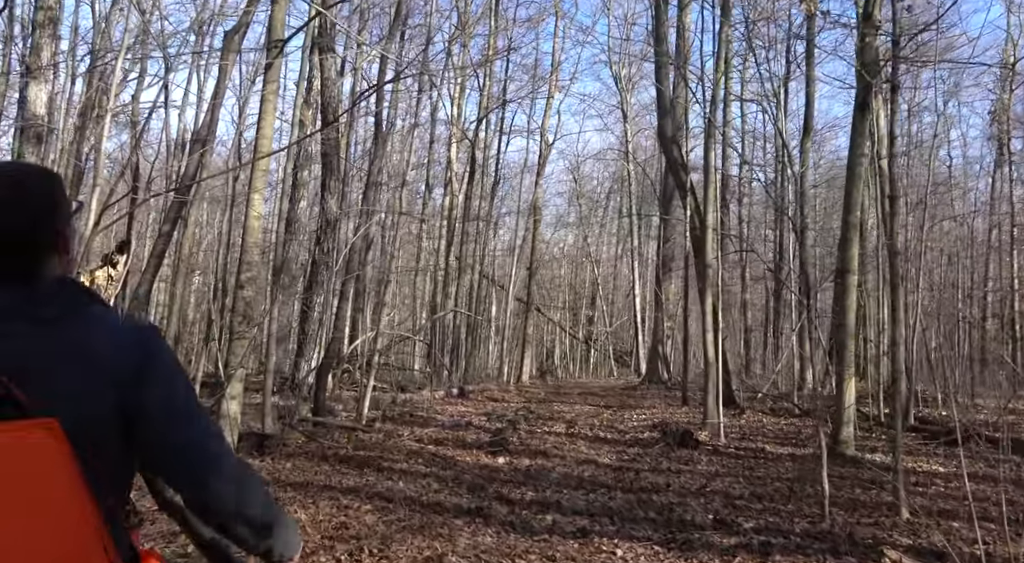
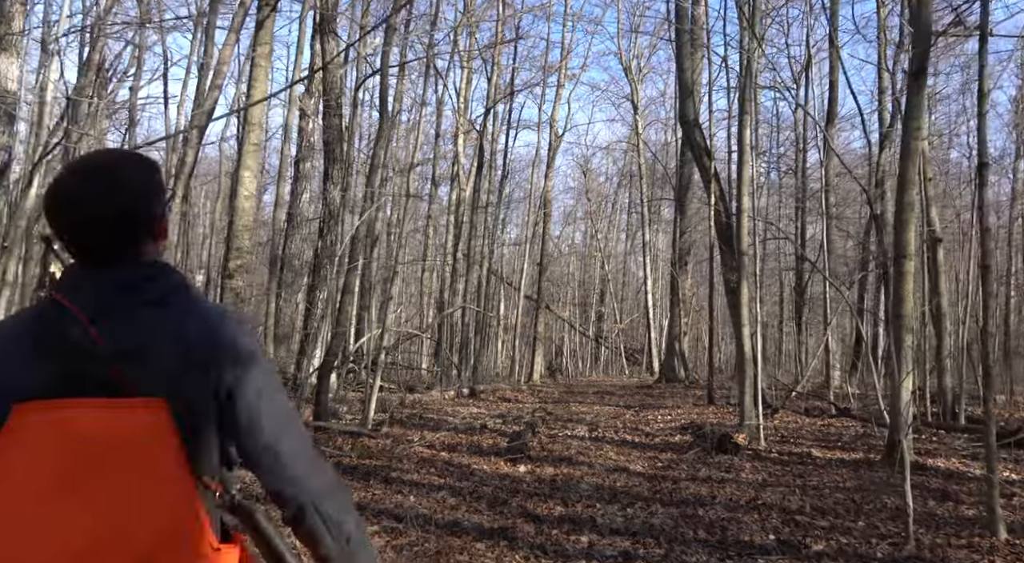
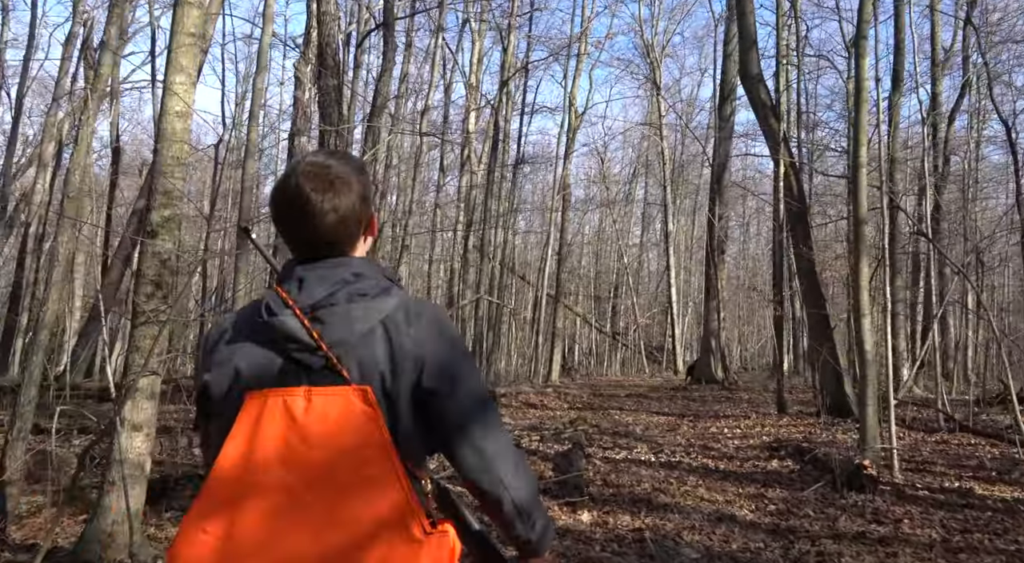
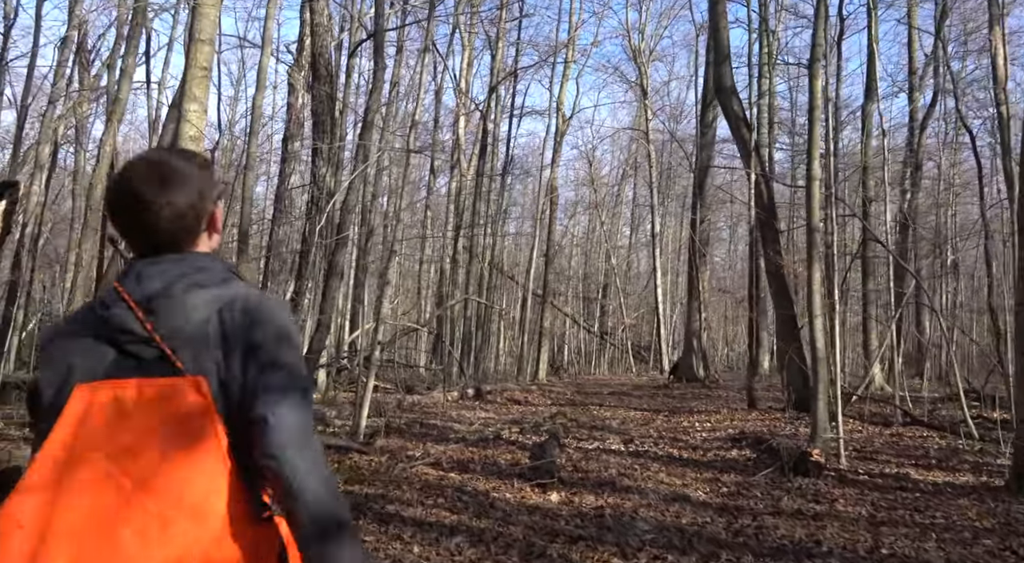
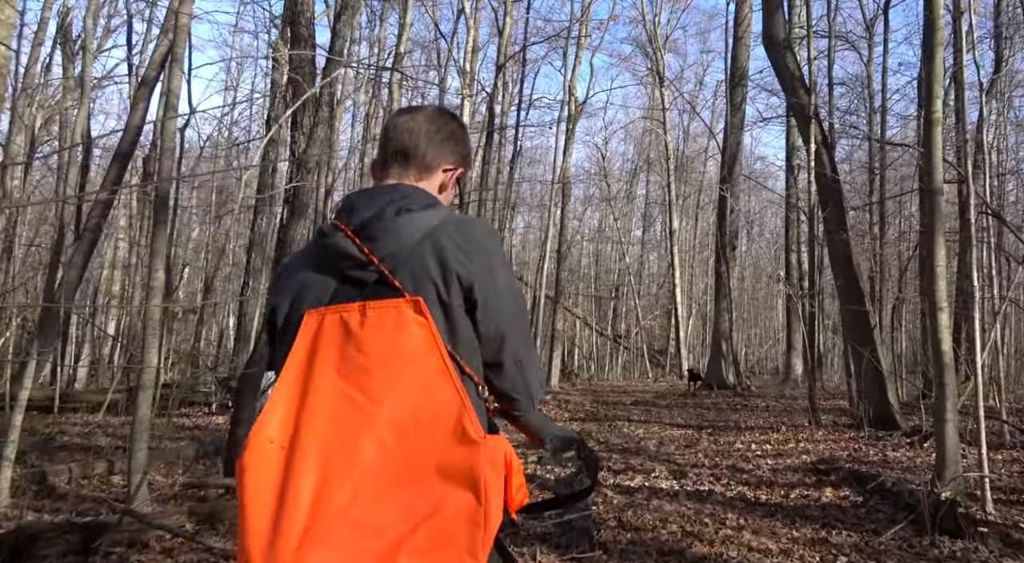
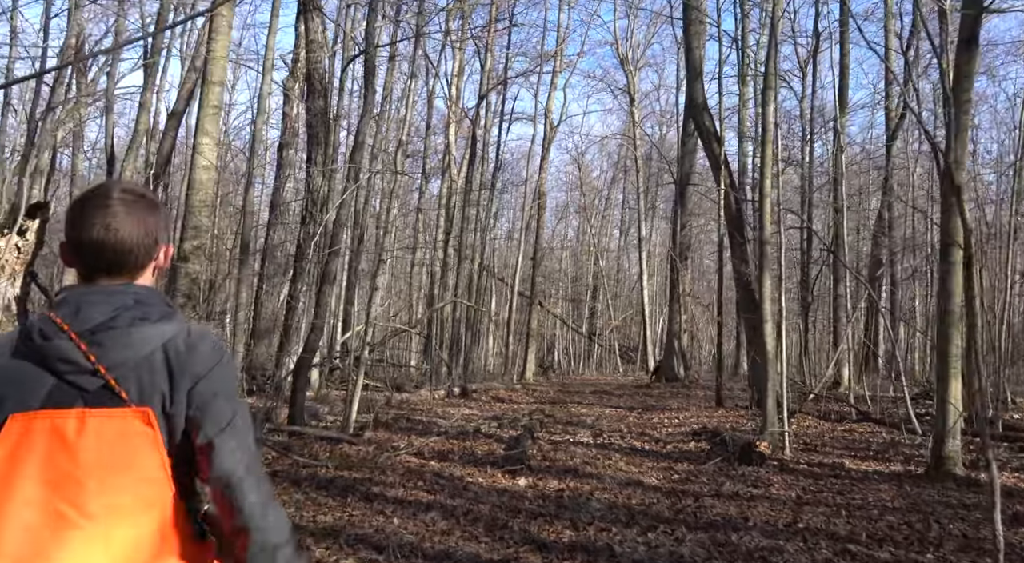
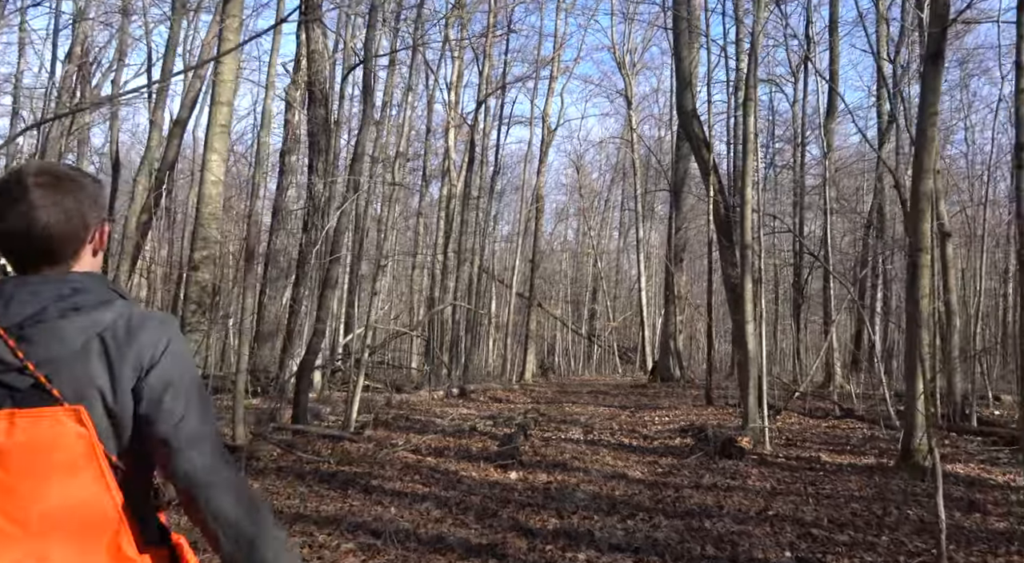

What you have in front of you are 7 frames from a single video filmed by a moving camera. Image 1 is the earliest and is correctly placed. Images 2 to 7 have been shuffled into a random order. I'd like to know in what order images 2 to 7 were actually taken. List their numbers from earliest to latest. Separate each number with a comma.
2, 7, 6, 4, 3, 5
